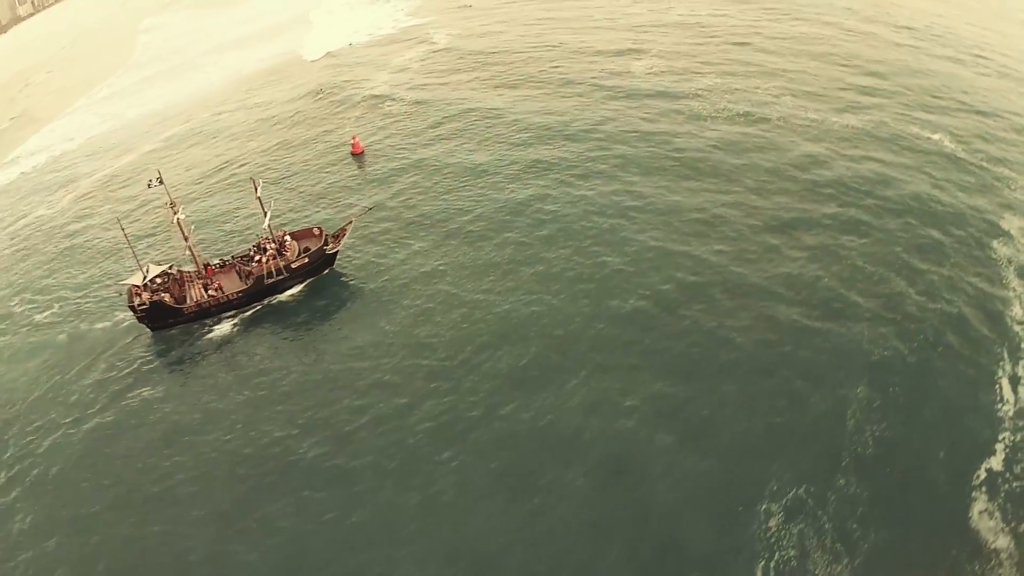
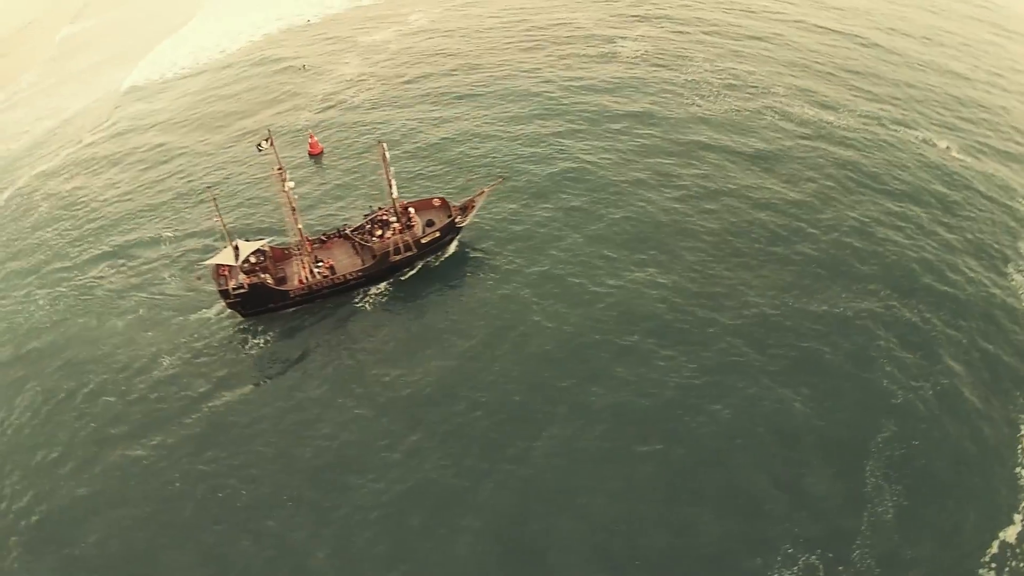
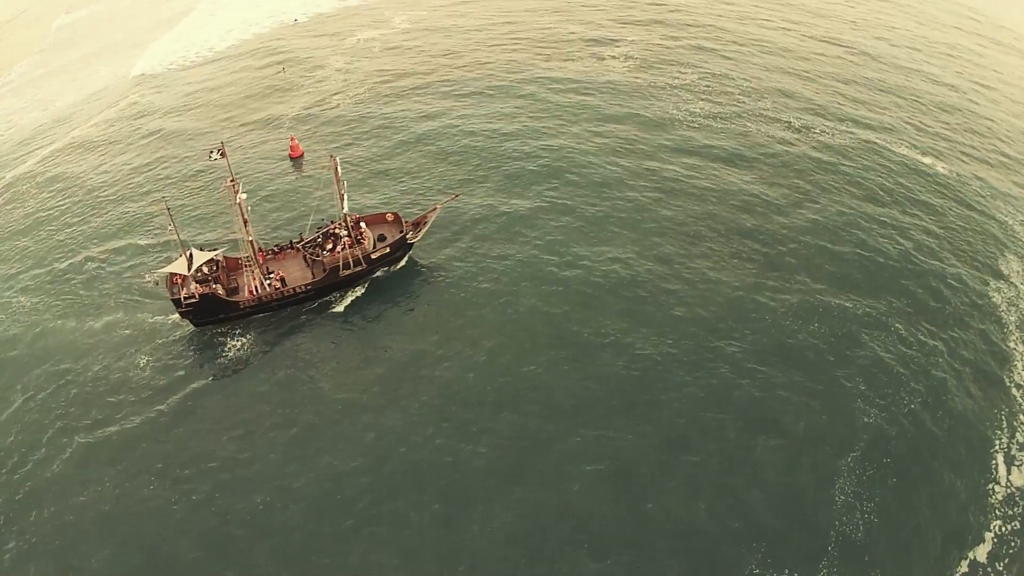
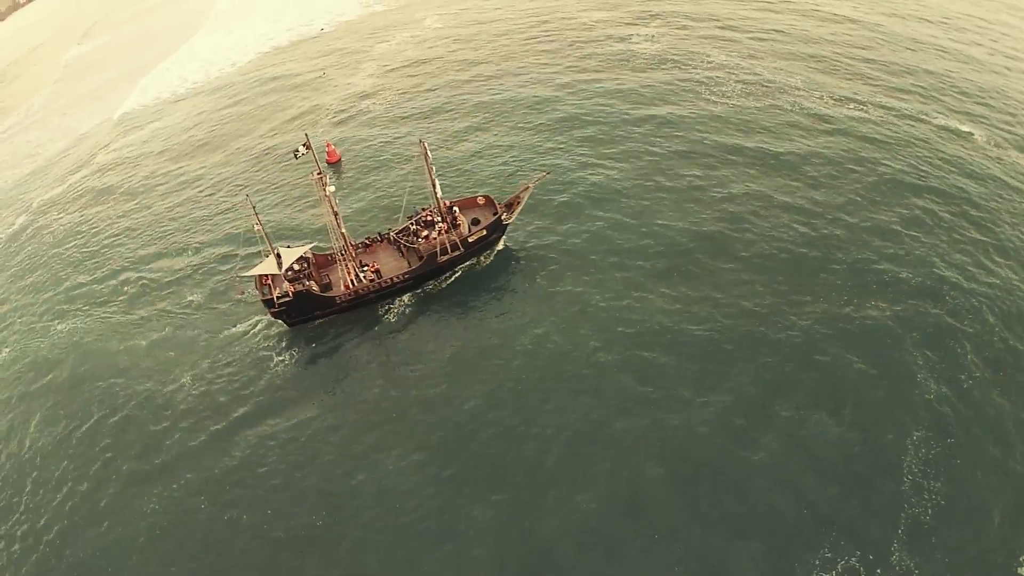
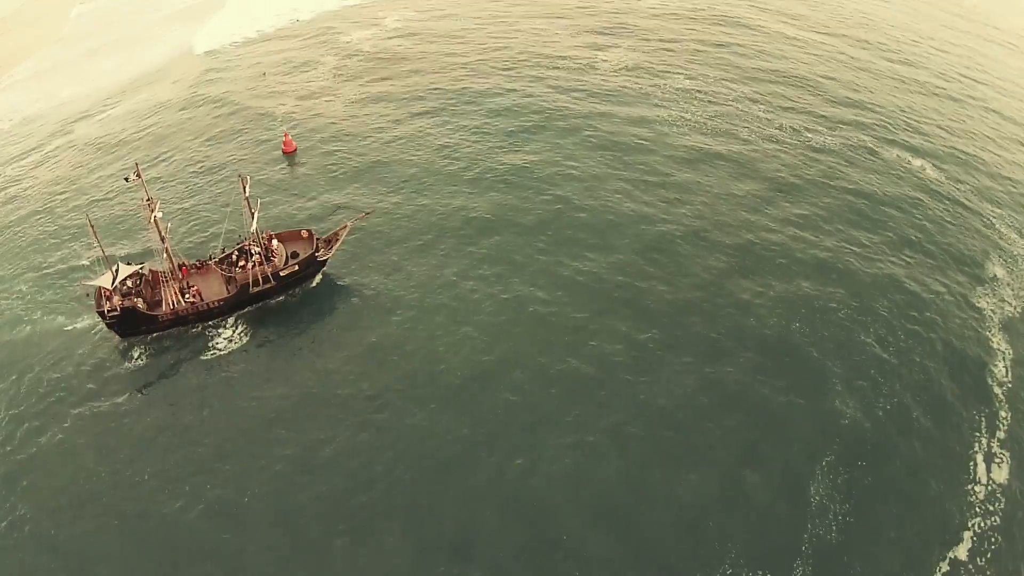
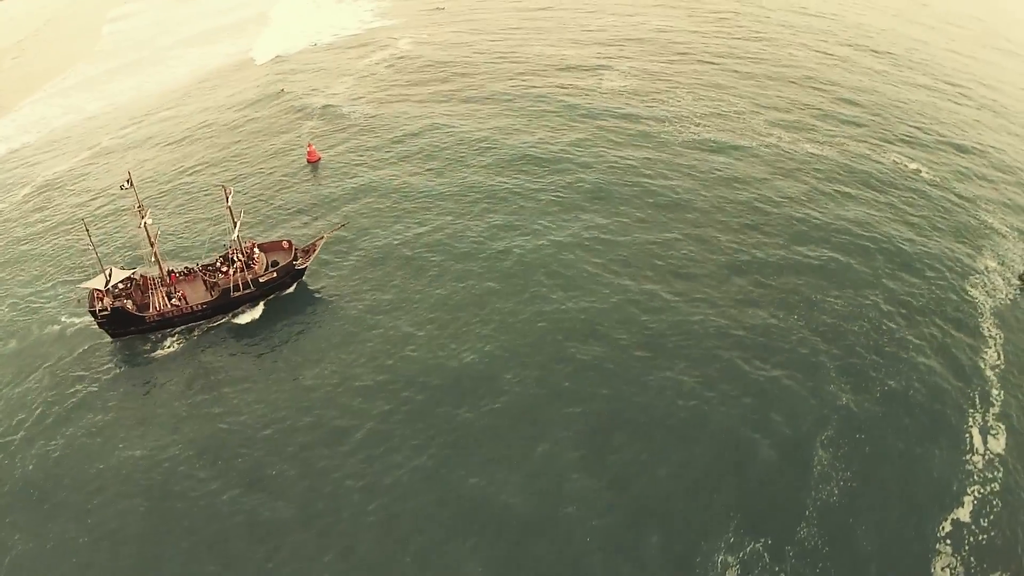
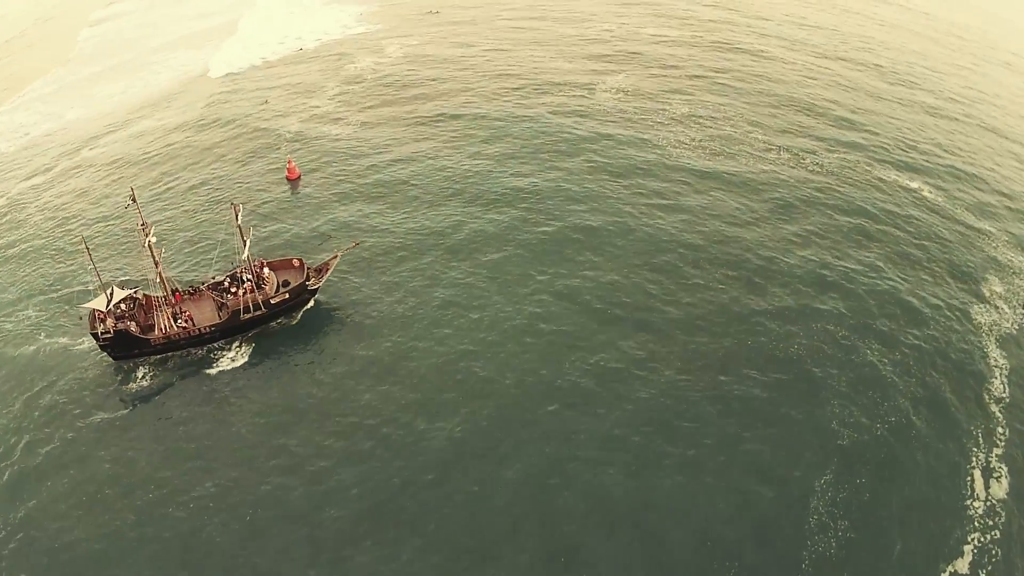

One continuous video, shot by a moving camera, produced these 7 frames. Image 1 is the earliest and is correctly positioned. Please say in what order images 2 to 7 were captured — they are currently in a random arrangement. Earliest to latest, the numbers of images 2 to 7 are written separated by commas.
6, 7, 5, 3, 2, 4
